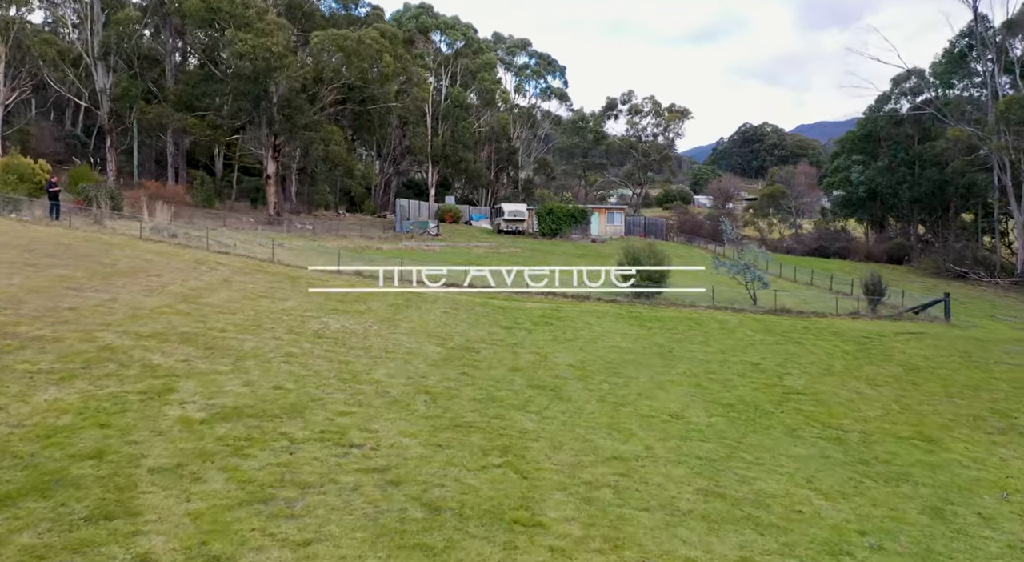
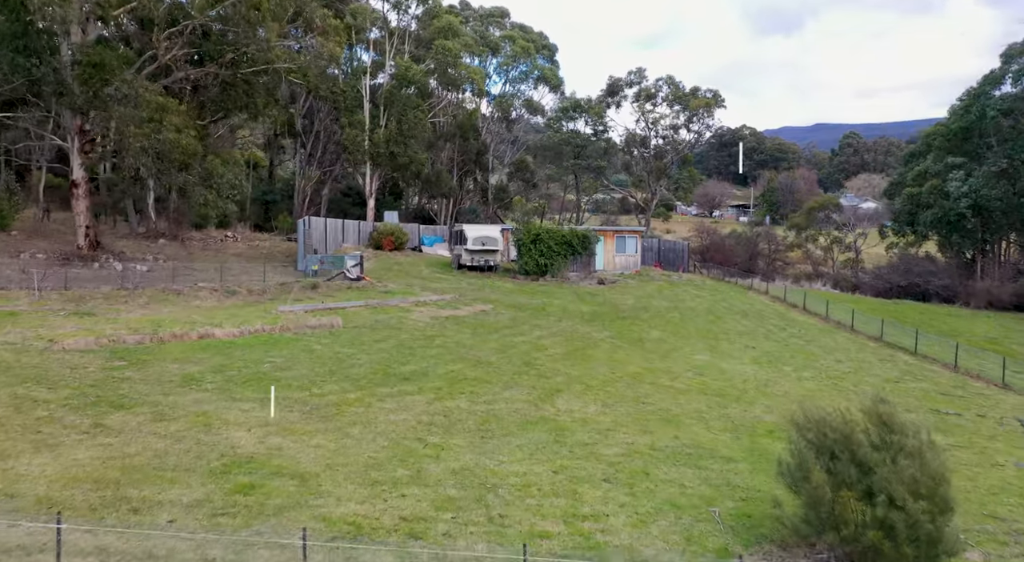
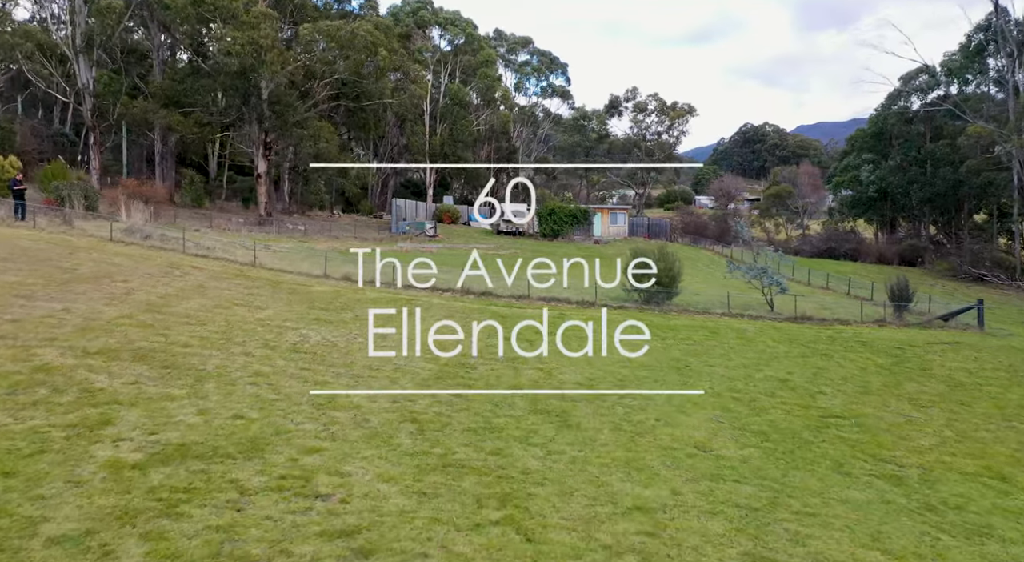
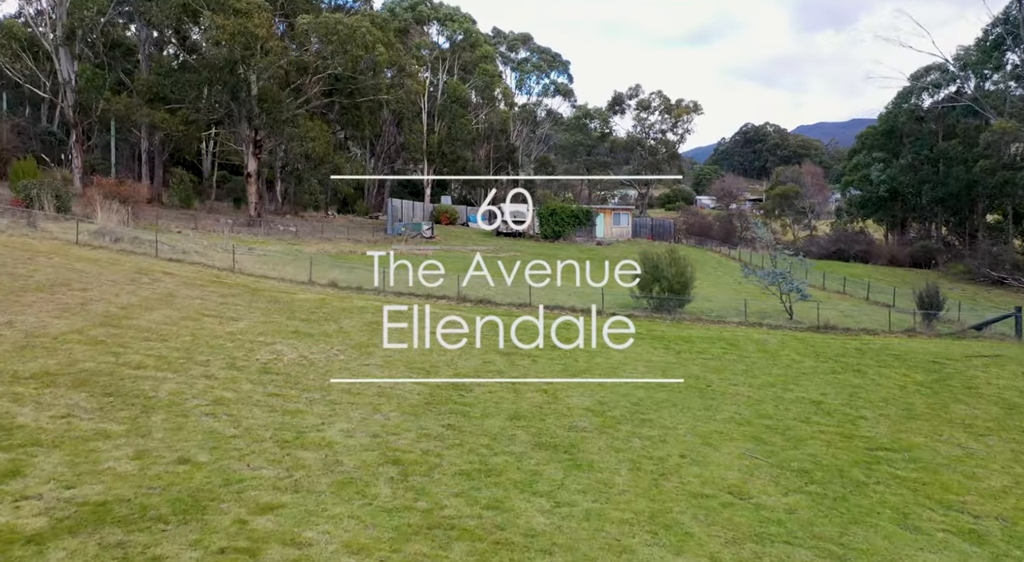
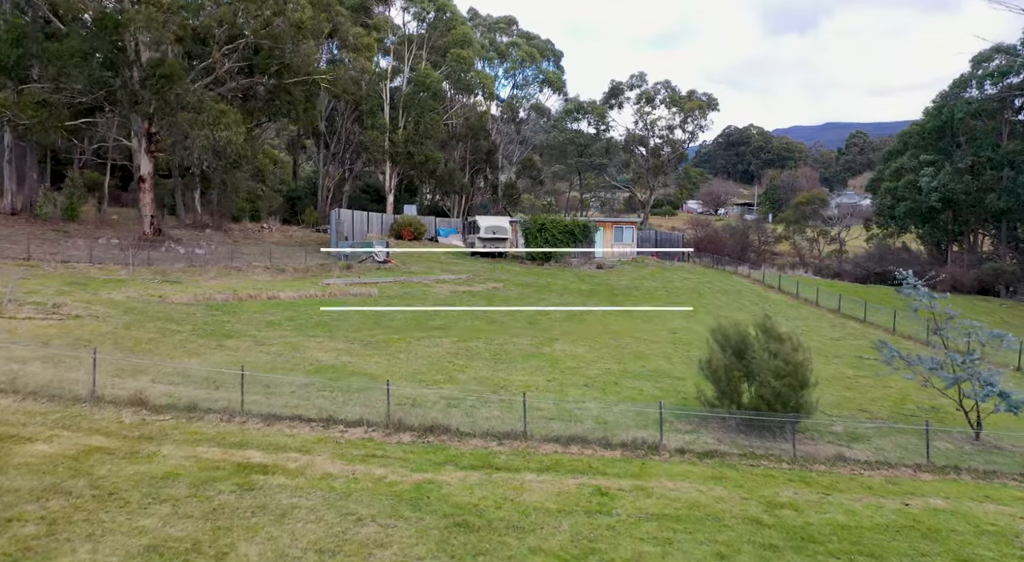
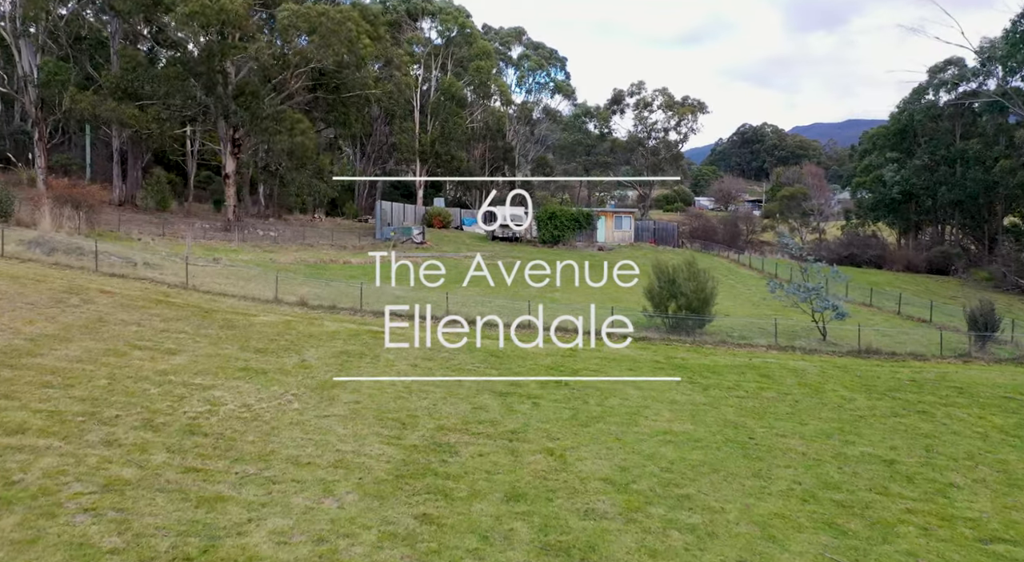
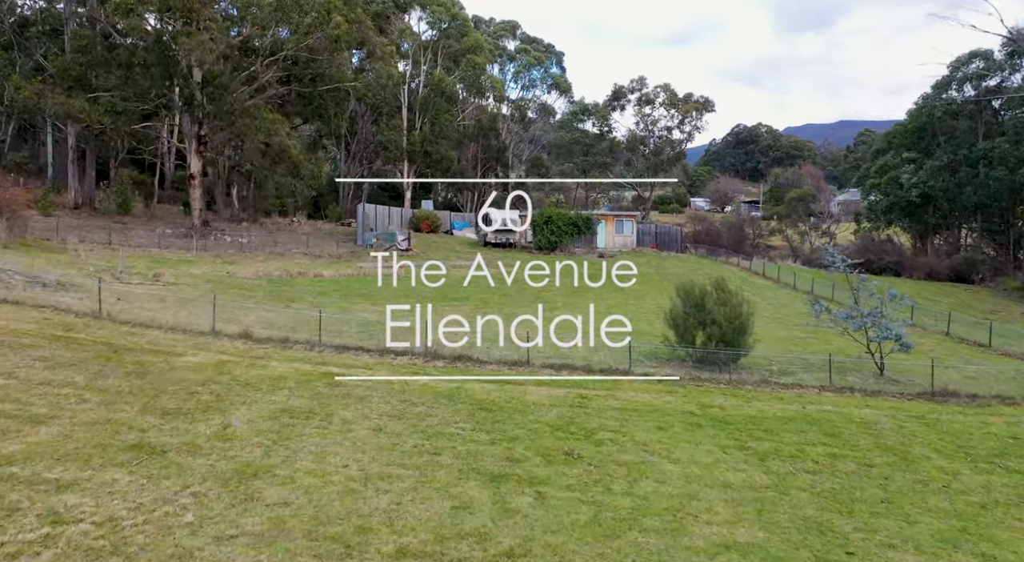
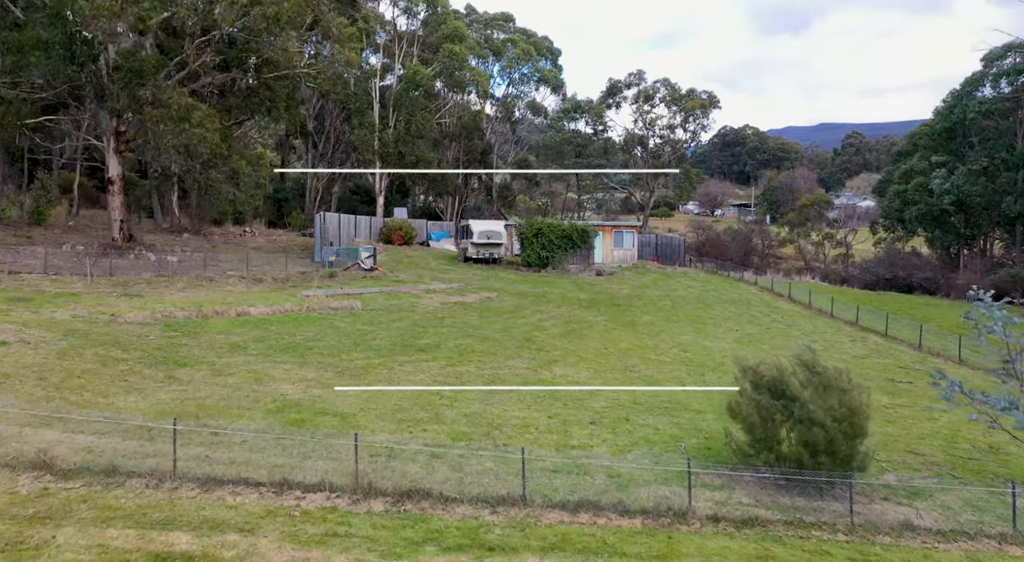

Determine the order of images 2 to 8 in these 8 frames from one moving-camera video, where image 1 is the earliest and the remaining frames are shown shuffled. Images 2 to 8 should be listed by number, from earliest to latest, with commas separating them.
3, 4, 6, 7, 5, 8, 2
